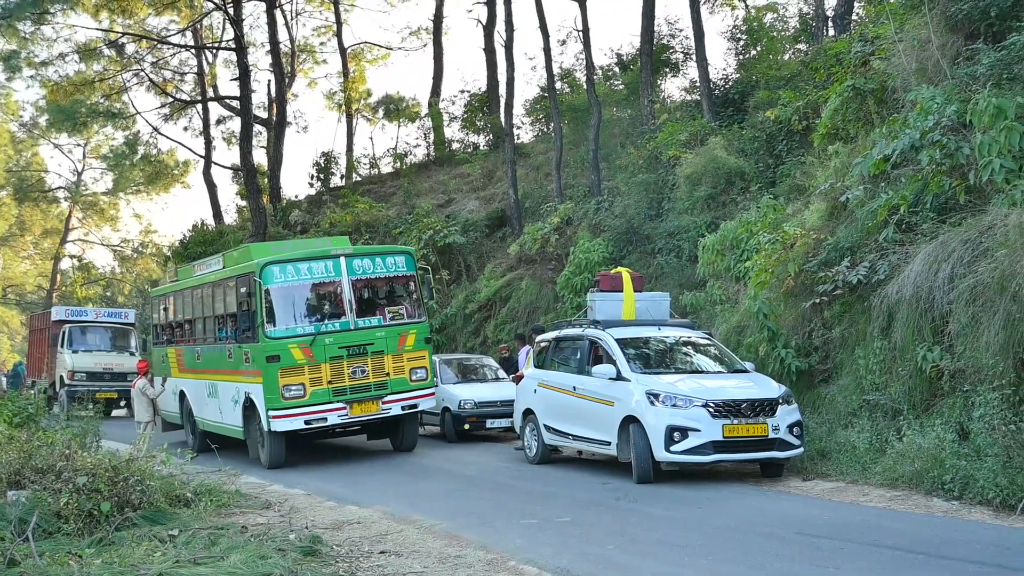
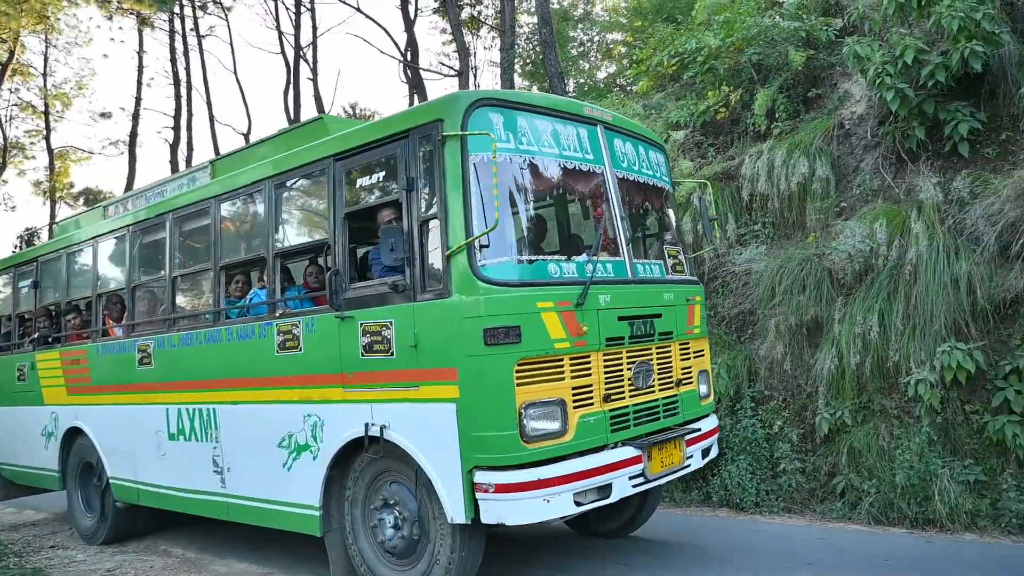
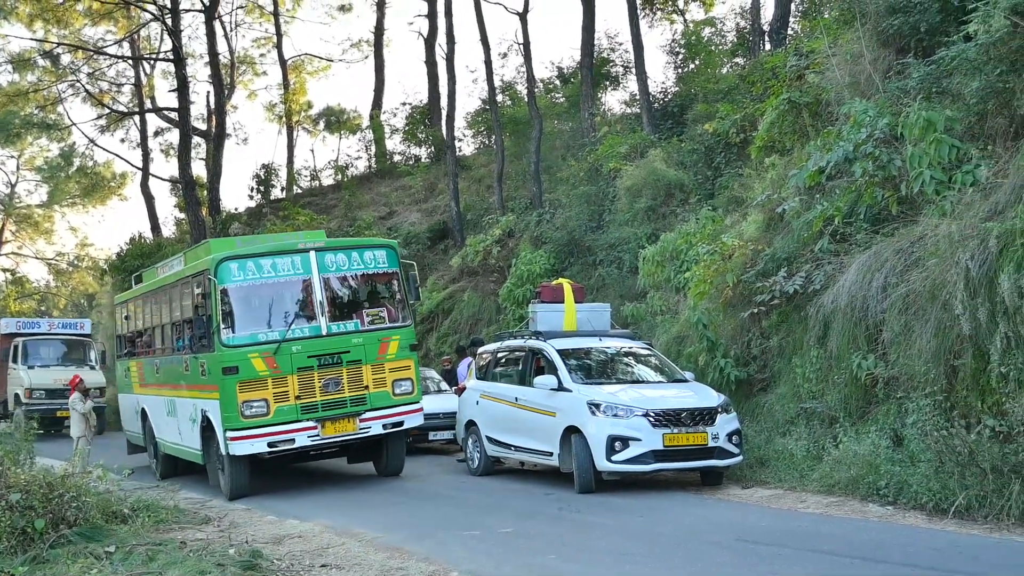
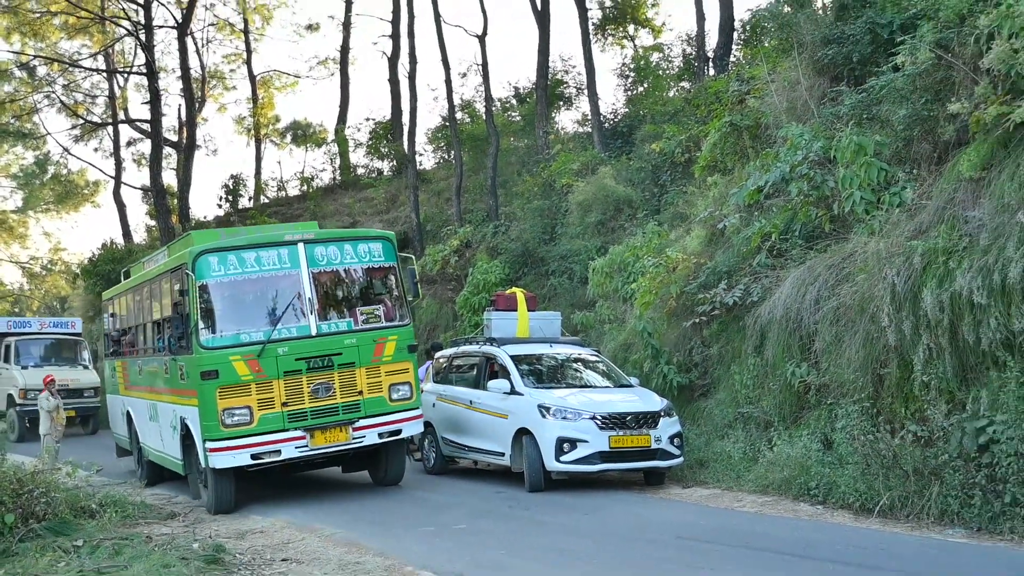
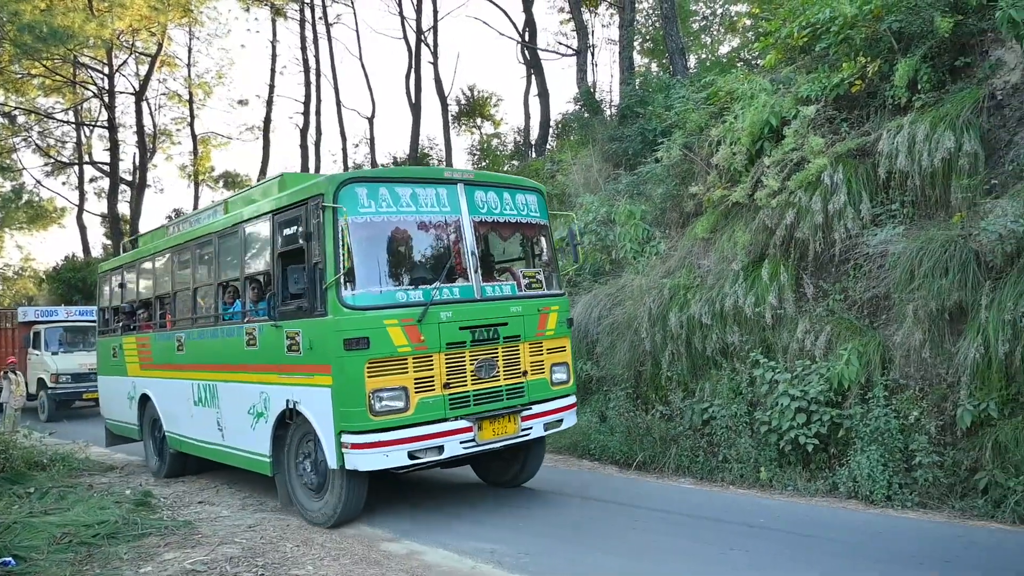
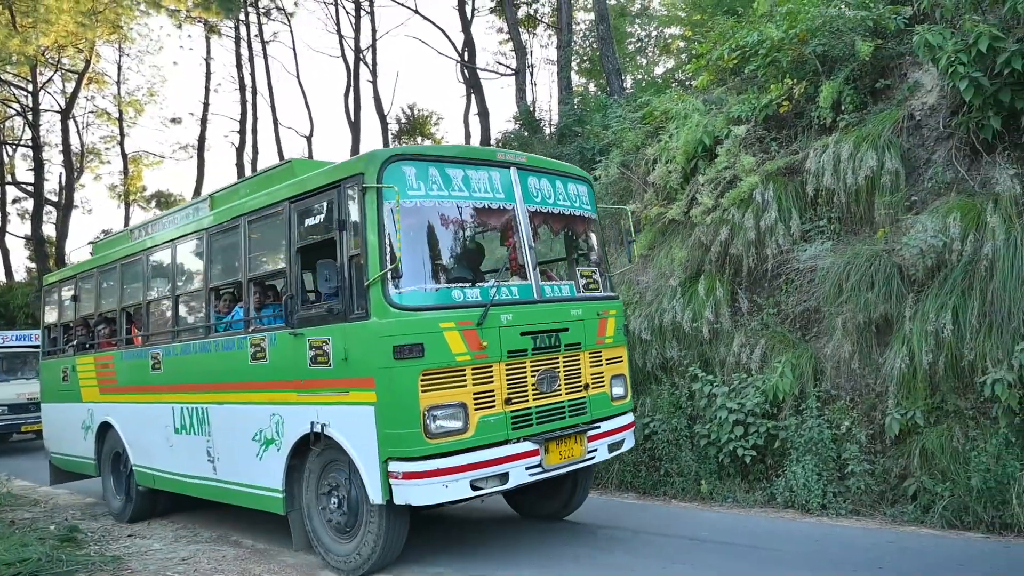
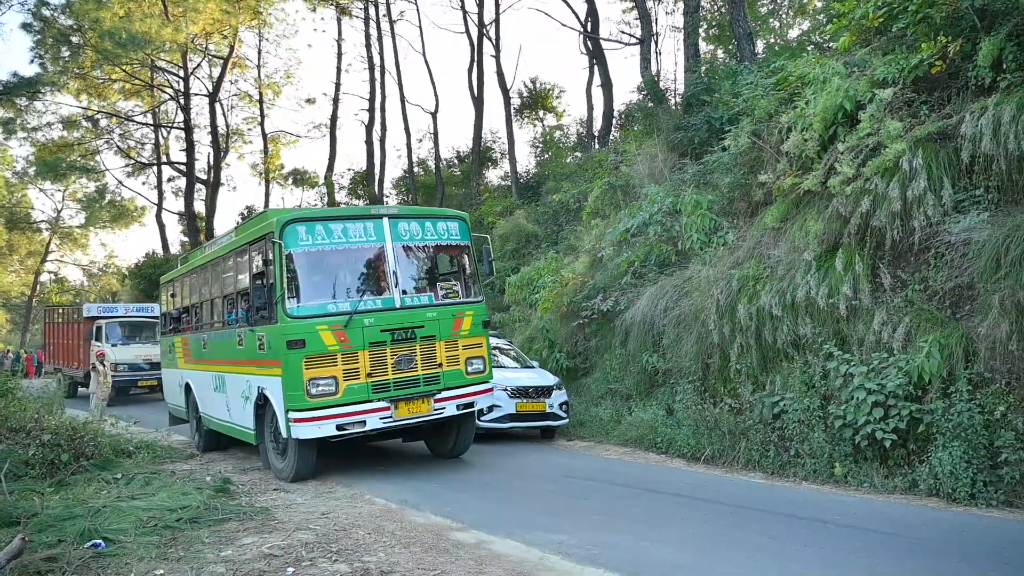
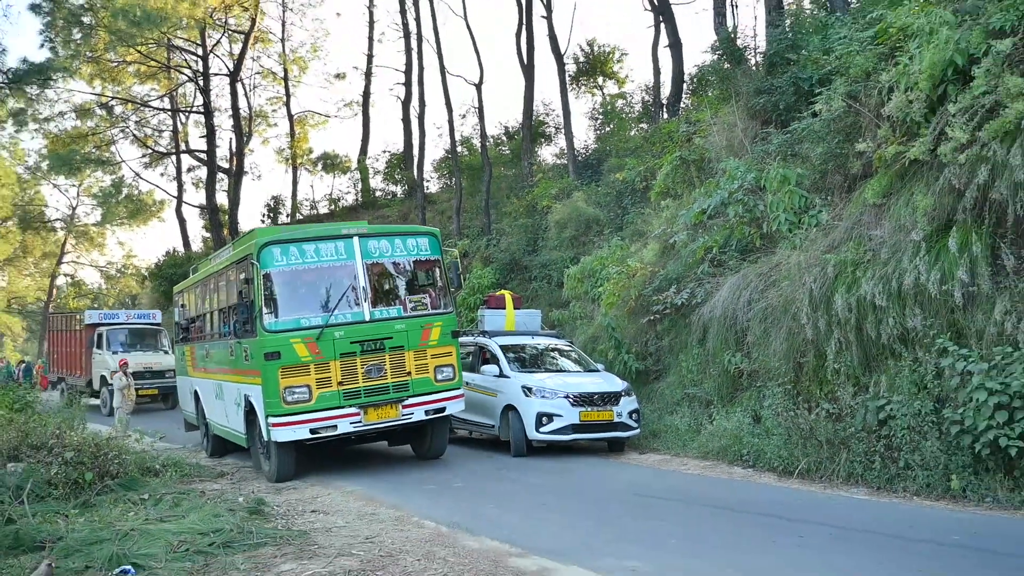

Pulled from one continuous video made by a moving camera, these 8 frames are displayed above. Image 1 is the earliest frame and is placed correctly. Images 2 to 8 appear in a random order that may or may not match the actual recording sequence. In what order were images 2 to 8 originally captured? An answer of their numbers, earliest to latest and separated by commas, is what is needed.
3, 4, 8, 7, 5, 6, 2
